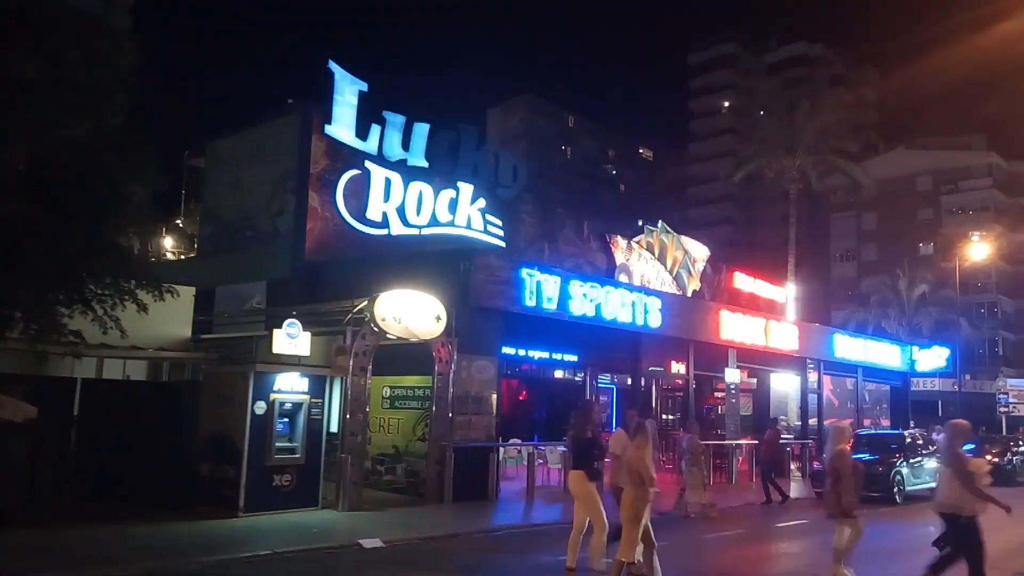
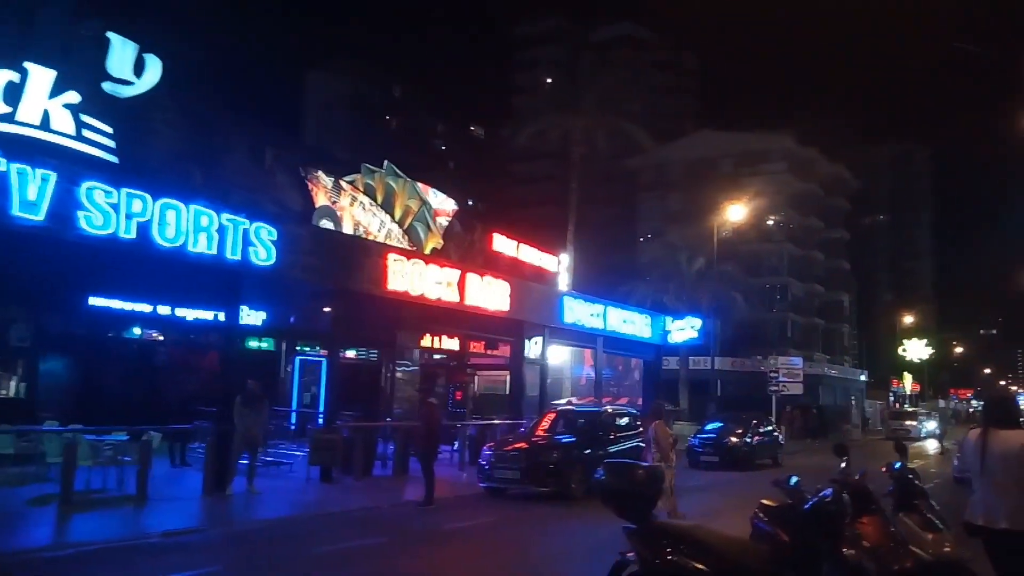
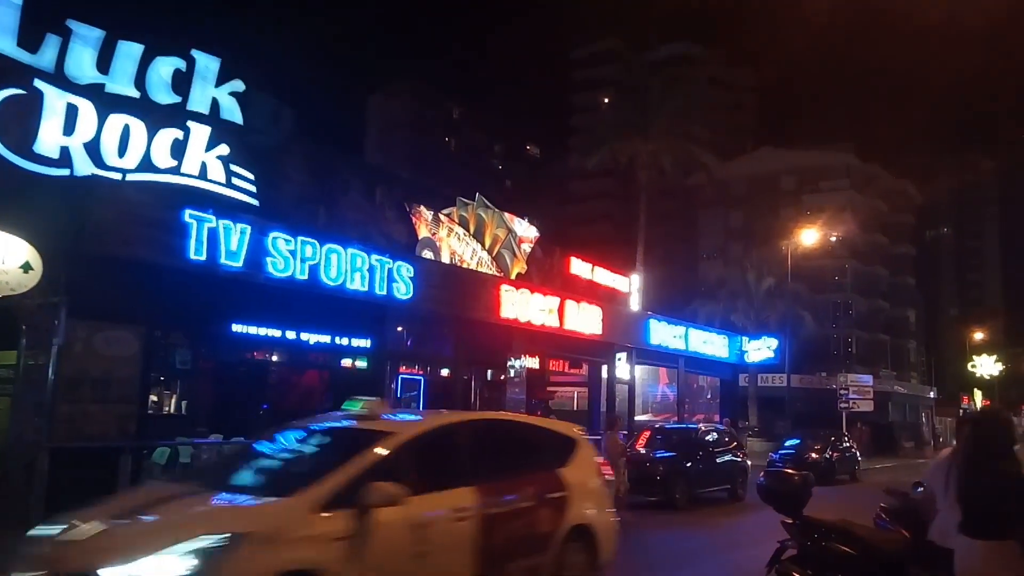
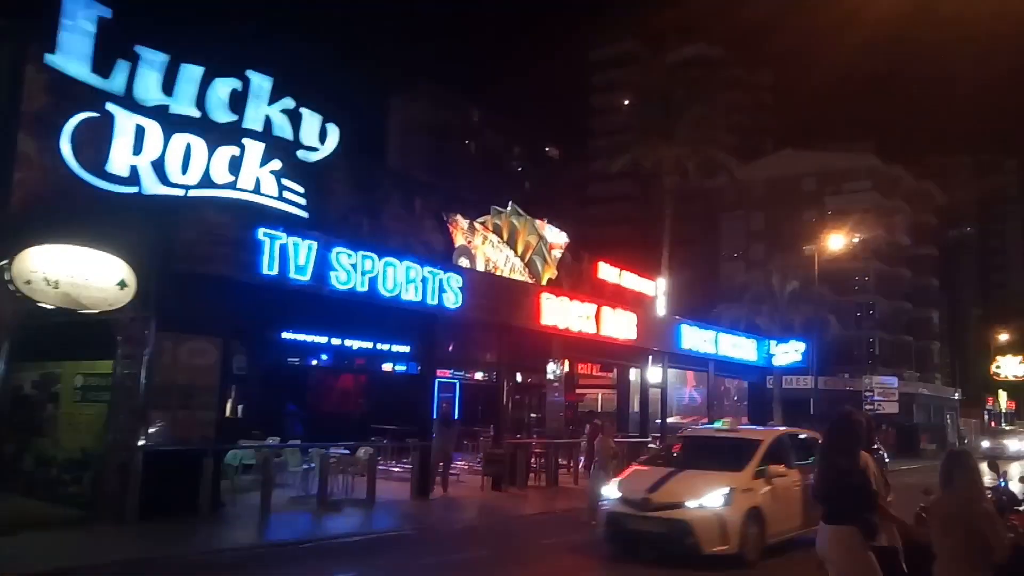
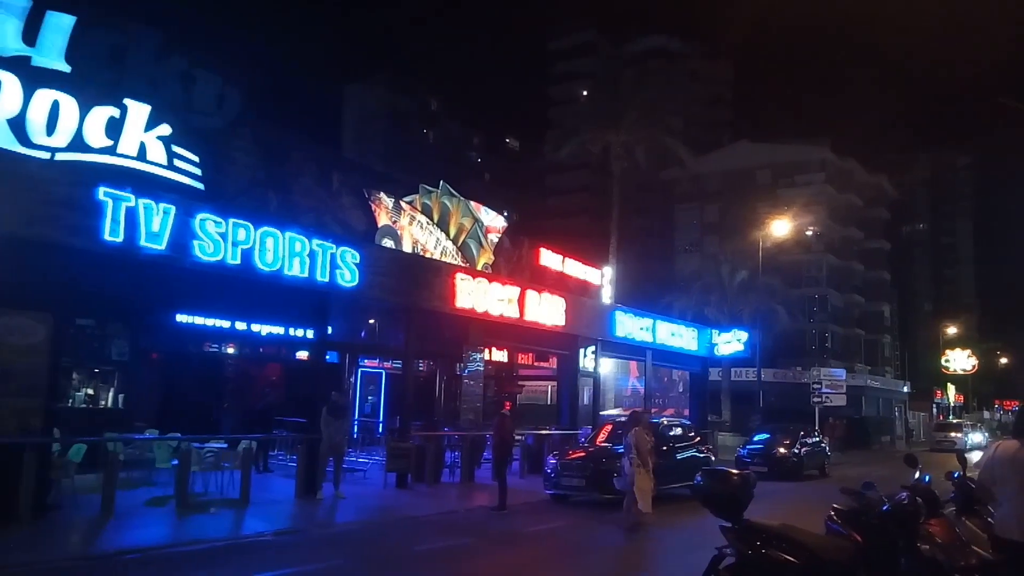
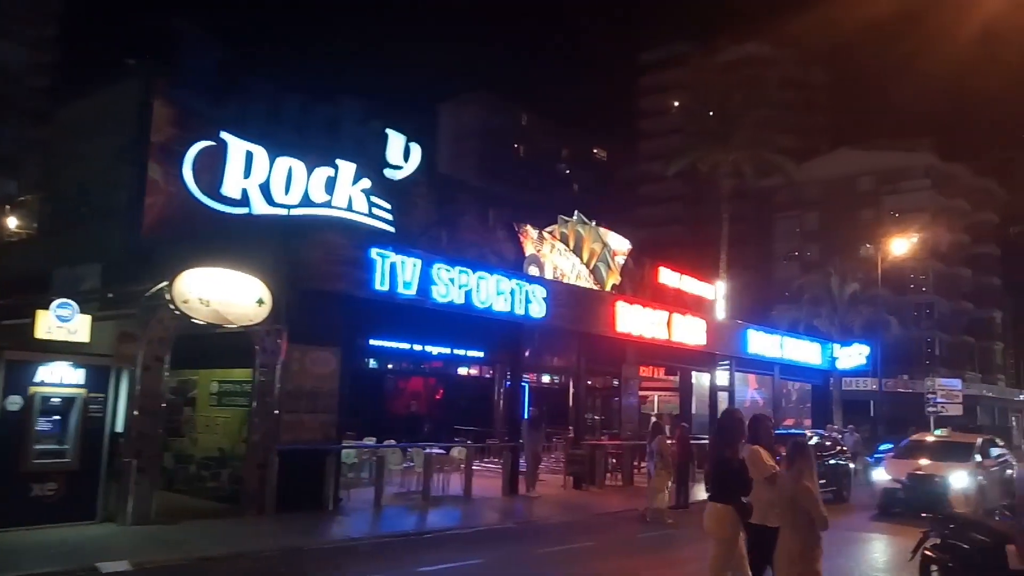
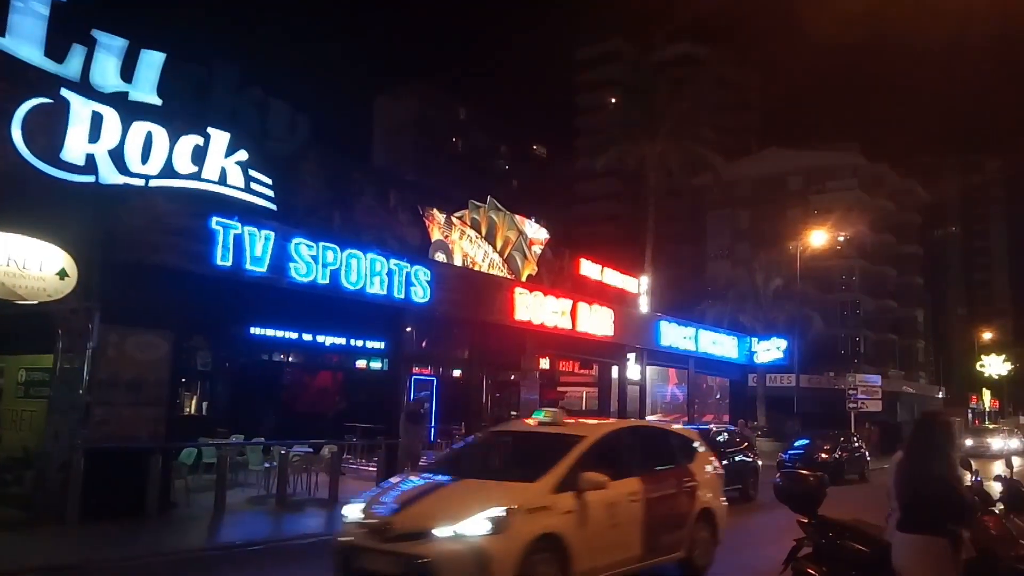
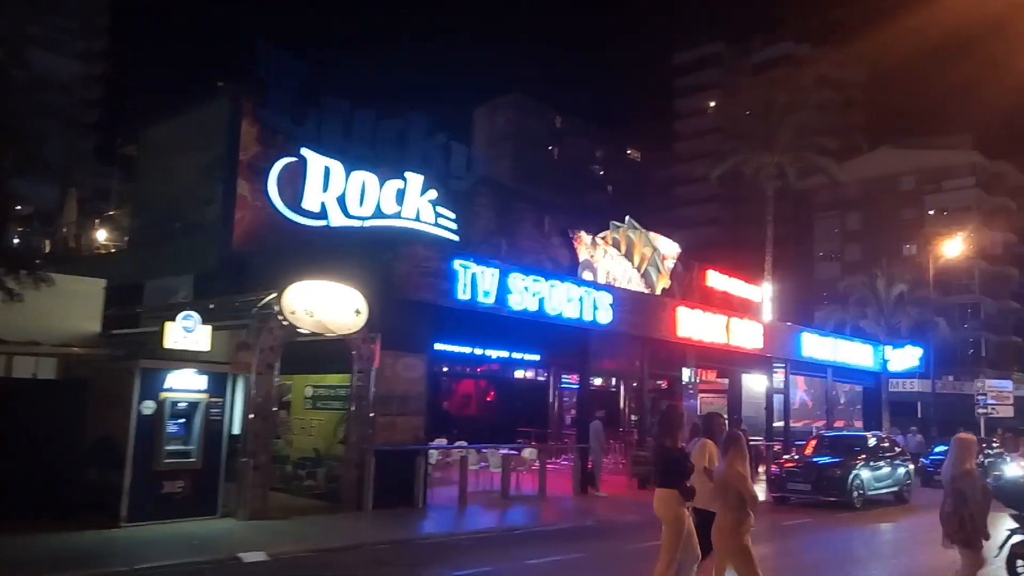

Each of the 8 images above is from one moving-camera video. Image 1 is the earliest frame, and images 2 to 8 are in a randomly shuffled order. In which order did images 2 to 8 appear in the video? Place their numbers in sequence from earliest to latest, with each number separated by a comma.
8, 6, 4, 7, 3, 5, 2
